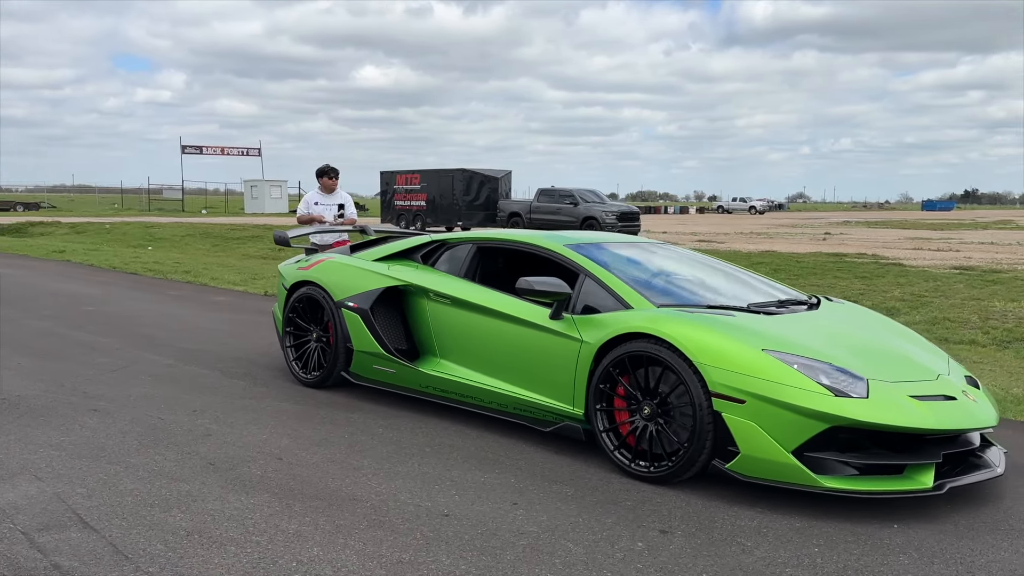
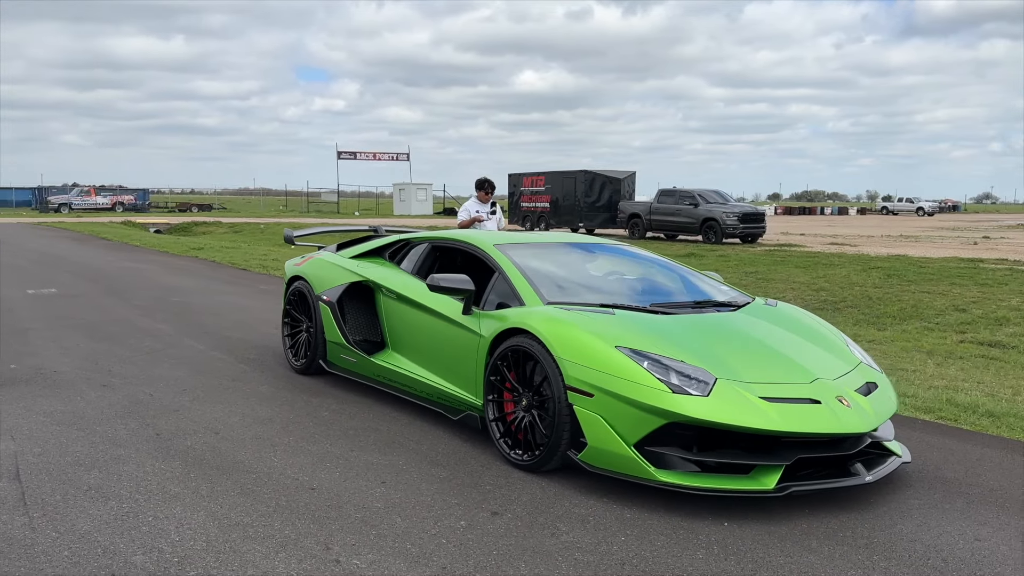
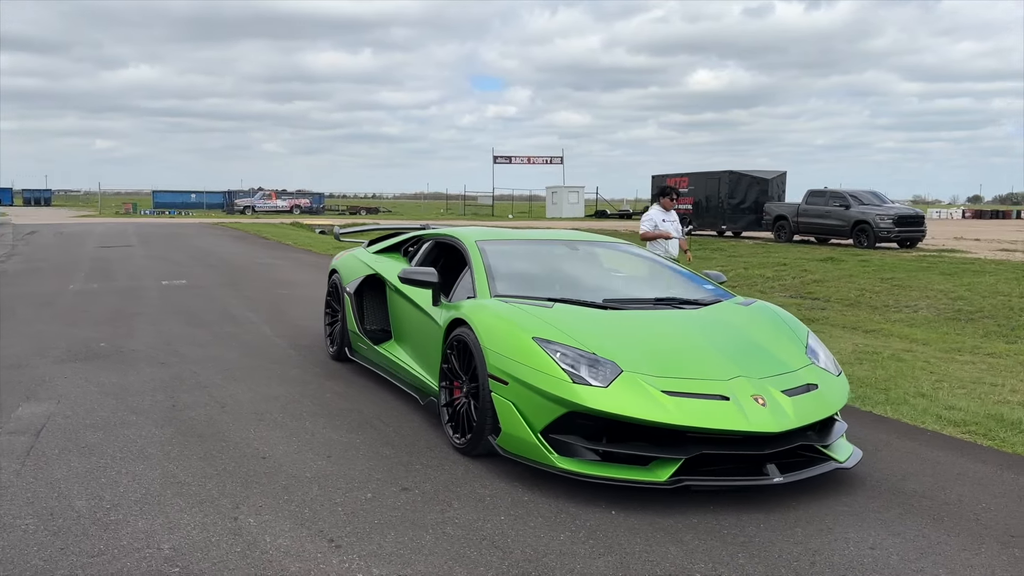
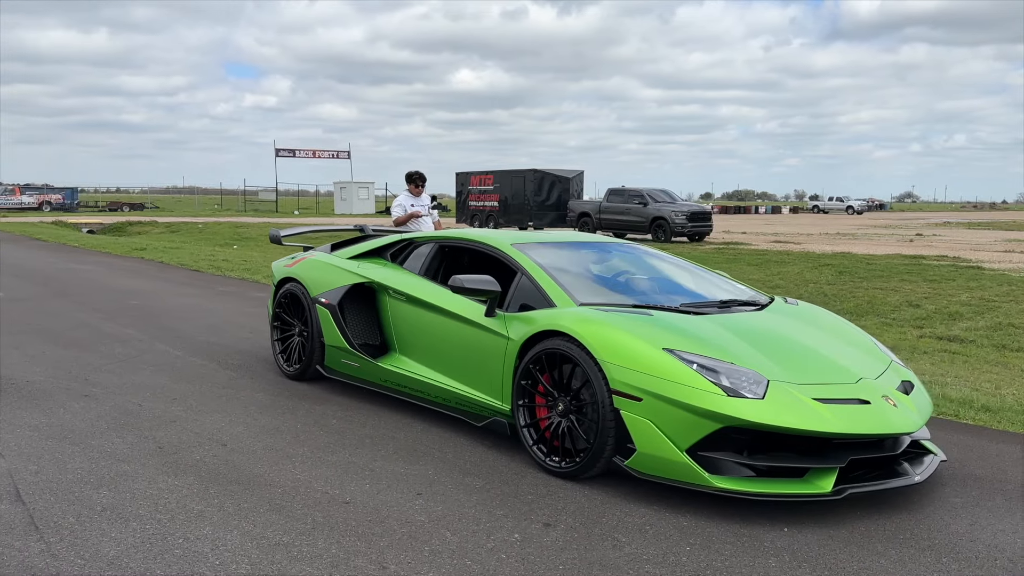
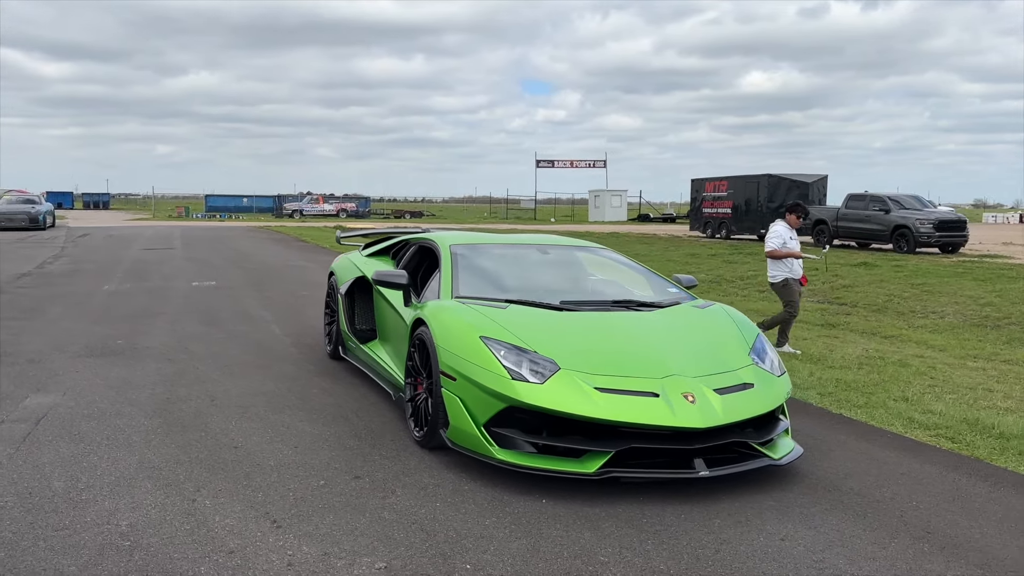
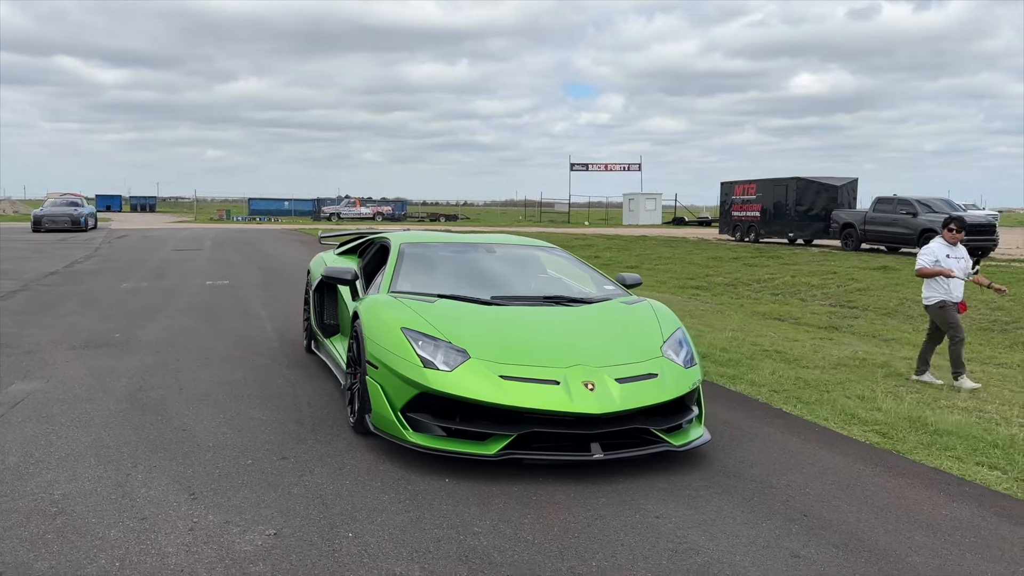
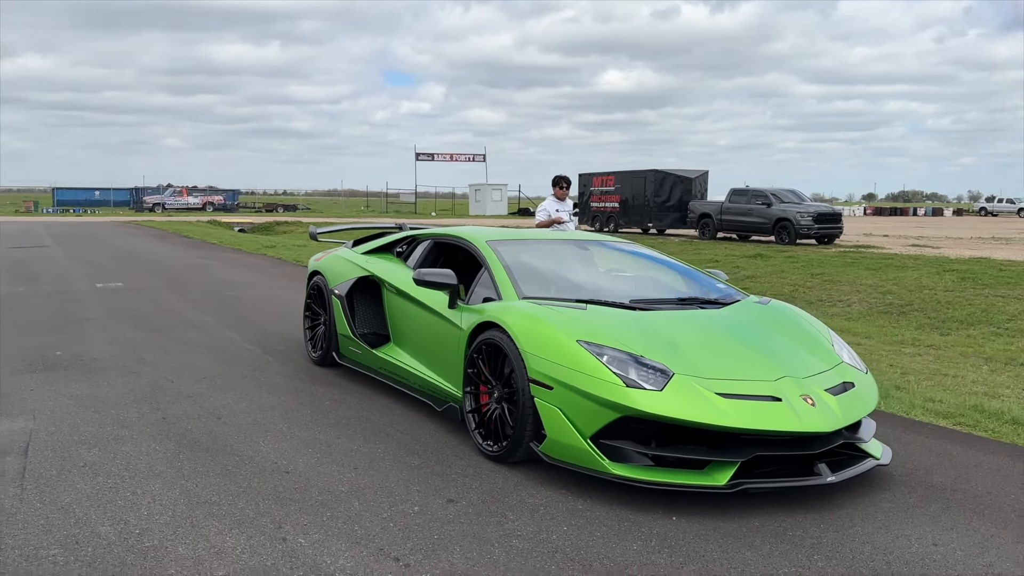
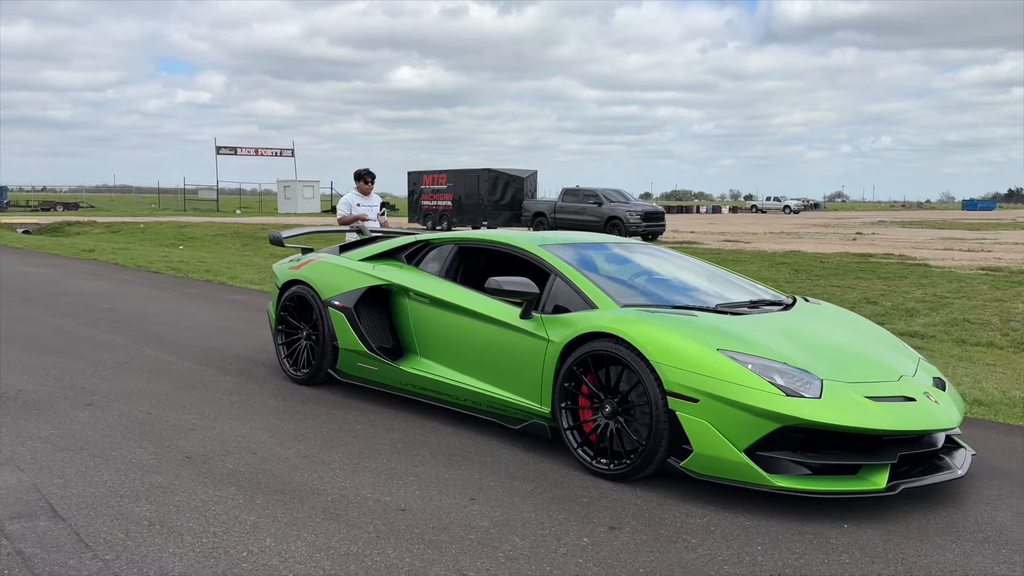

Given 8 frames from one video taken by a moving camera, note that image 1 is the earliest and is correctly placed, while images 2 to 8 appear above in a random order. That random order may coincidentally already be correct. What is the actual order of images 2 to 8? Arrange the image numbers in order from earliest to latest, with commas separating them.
8, 4, 2, 7, 3, 5, 6
